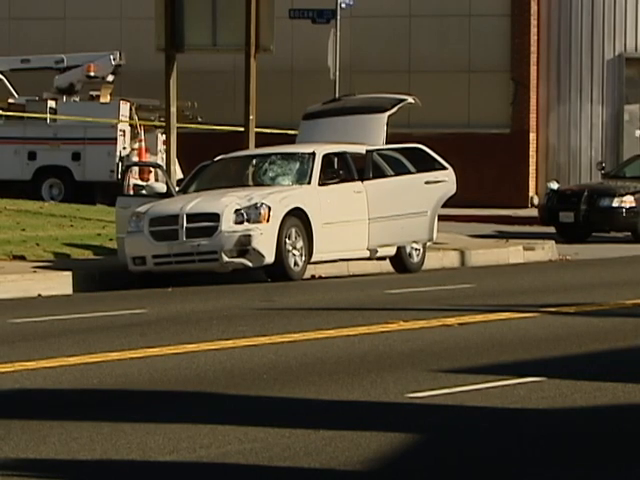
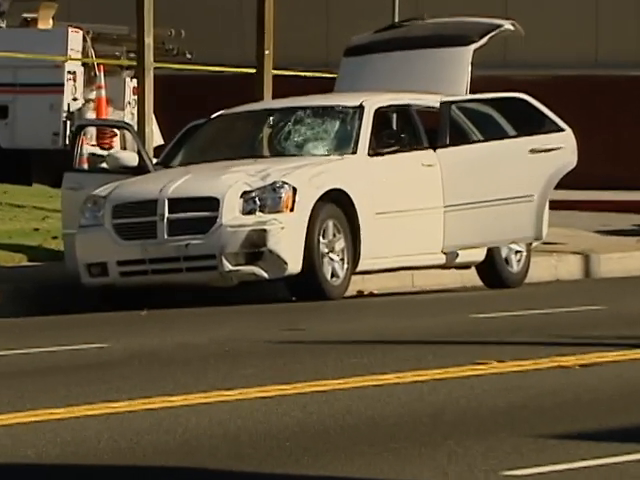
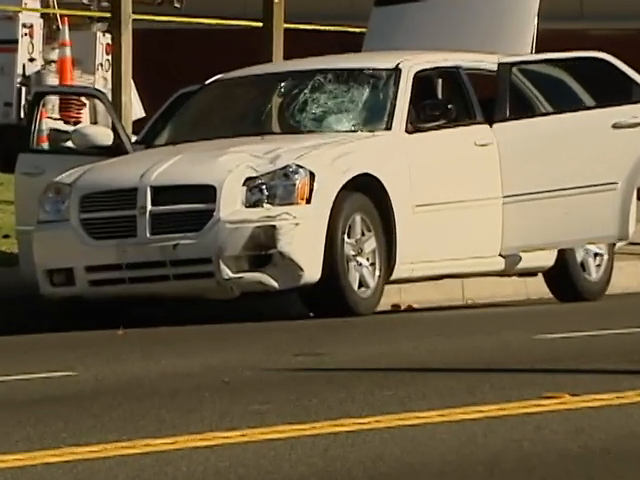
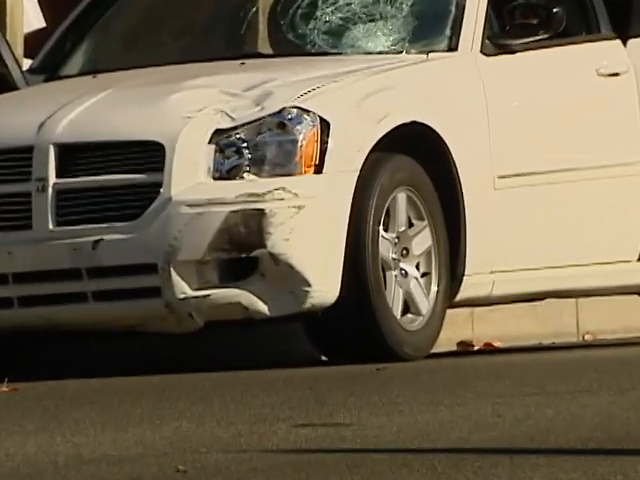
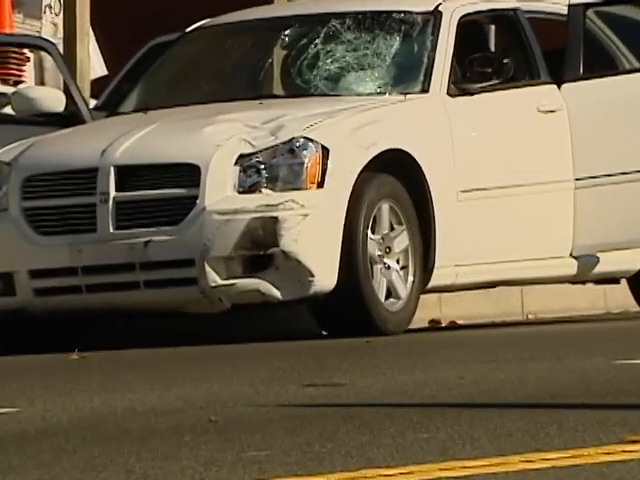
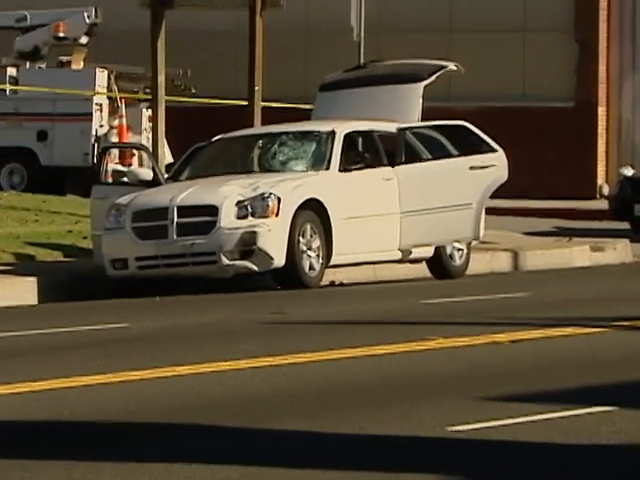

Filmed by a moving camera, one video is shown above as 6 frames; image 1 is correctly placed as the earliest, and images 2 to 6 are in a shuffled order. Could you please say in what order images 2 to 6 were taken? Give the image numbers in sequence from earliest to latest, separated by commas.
6, 2, 3, 5, 4
